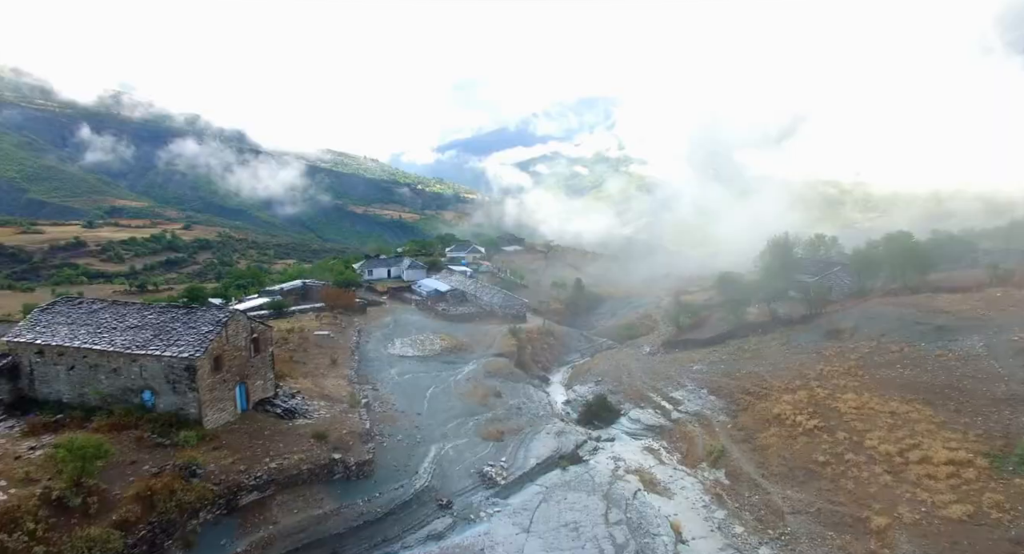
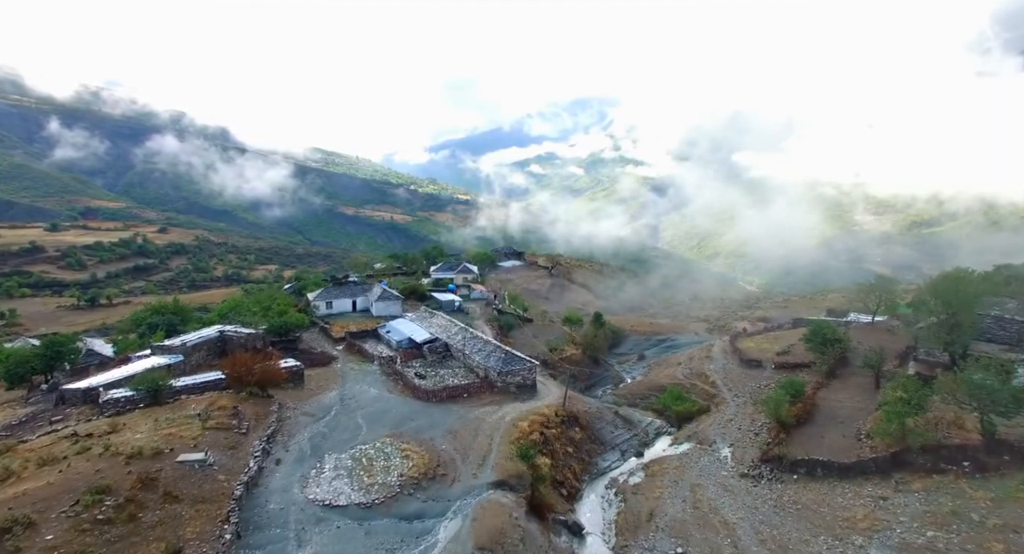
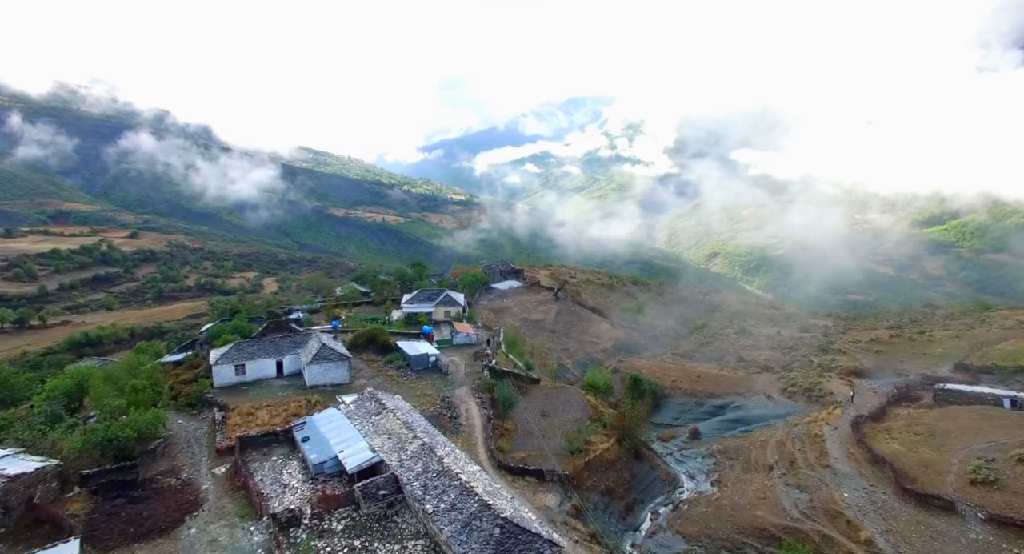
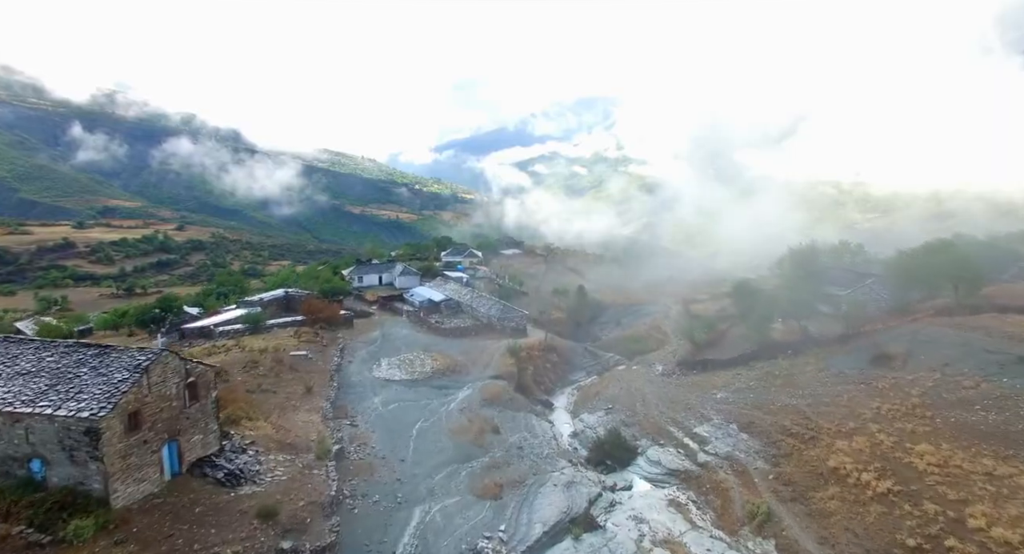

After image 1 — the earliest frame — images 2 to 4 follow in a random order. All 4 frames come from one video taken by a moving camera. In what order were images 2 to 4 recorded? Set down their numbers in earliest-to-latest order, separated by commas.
4, 2, 3
